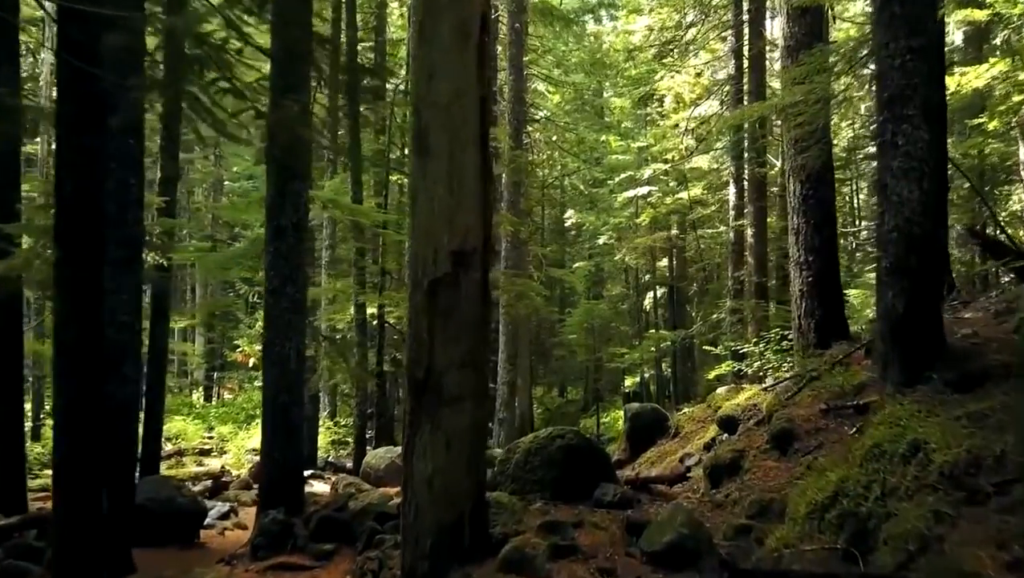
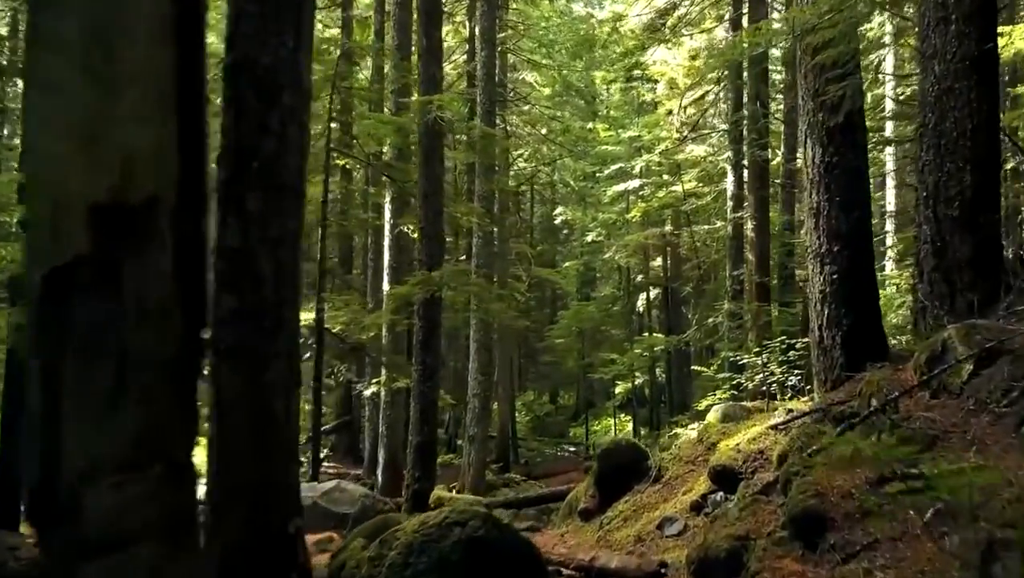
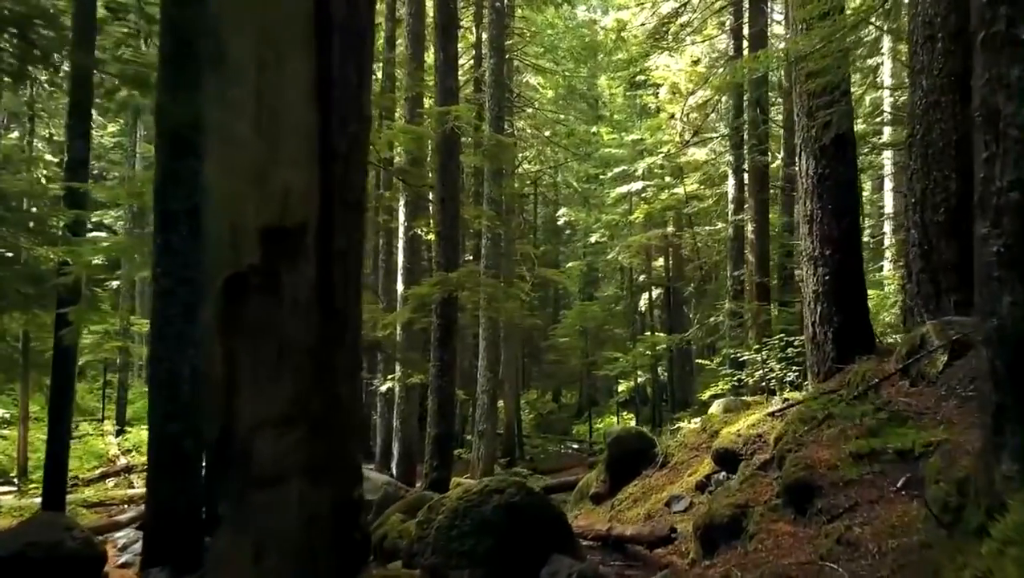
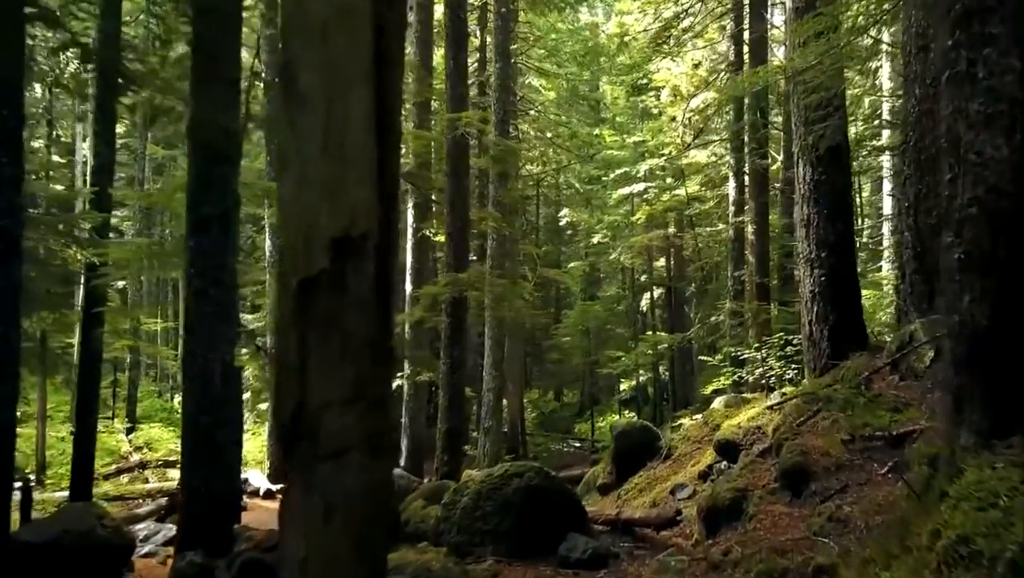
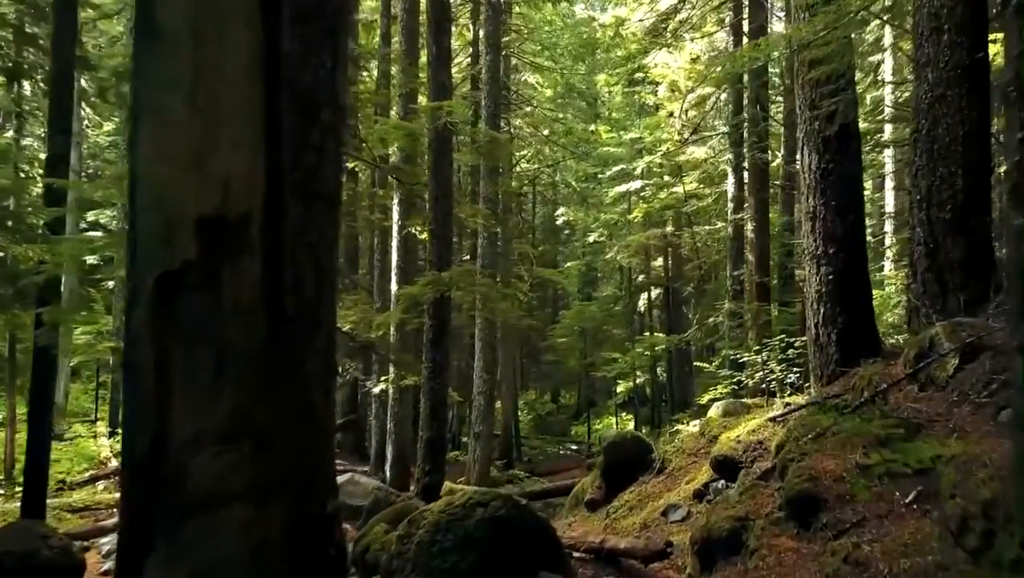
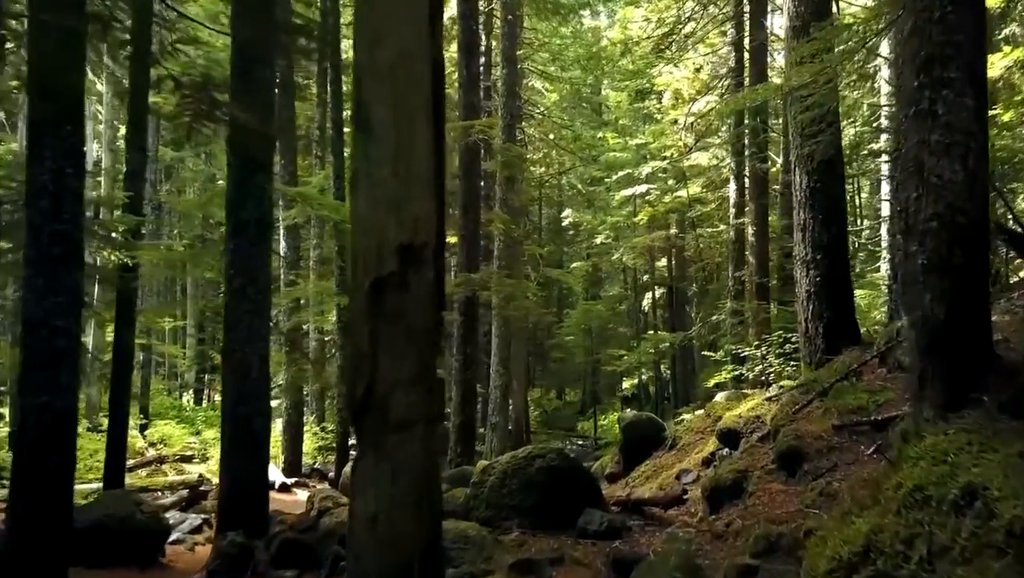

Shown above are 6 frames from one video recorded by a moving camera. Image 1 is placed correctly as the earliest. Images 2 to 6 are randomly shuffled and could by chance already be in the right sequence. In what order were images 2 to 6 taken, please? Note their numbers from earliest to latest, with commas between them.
6, 4, 3, 5, 2
